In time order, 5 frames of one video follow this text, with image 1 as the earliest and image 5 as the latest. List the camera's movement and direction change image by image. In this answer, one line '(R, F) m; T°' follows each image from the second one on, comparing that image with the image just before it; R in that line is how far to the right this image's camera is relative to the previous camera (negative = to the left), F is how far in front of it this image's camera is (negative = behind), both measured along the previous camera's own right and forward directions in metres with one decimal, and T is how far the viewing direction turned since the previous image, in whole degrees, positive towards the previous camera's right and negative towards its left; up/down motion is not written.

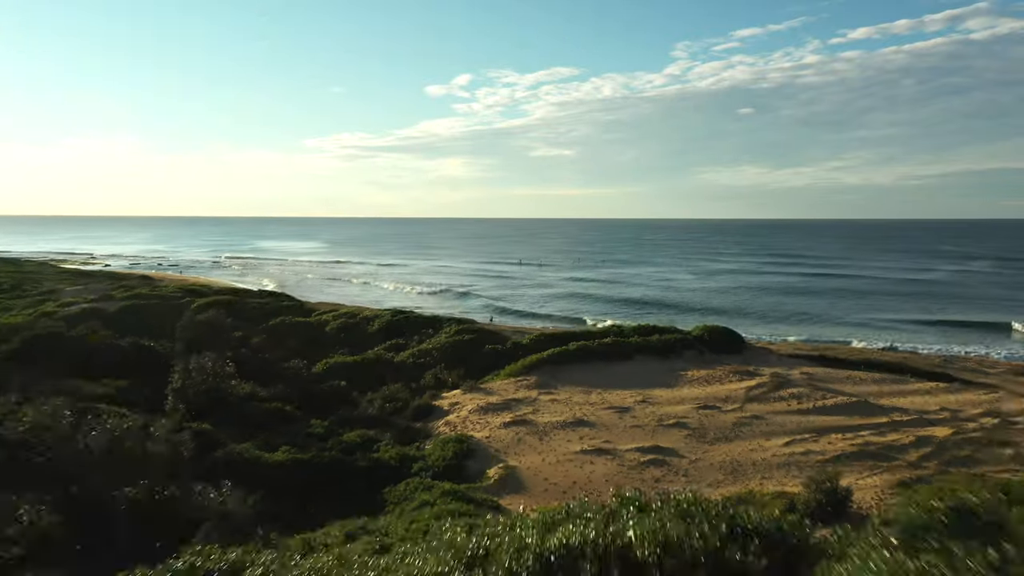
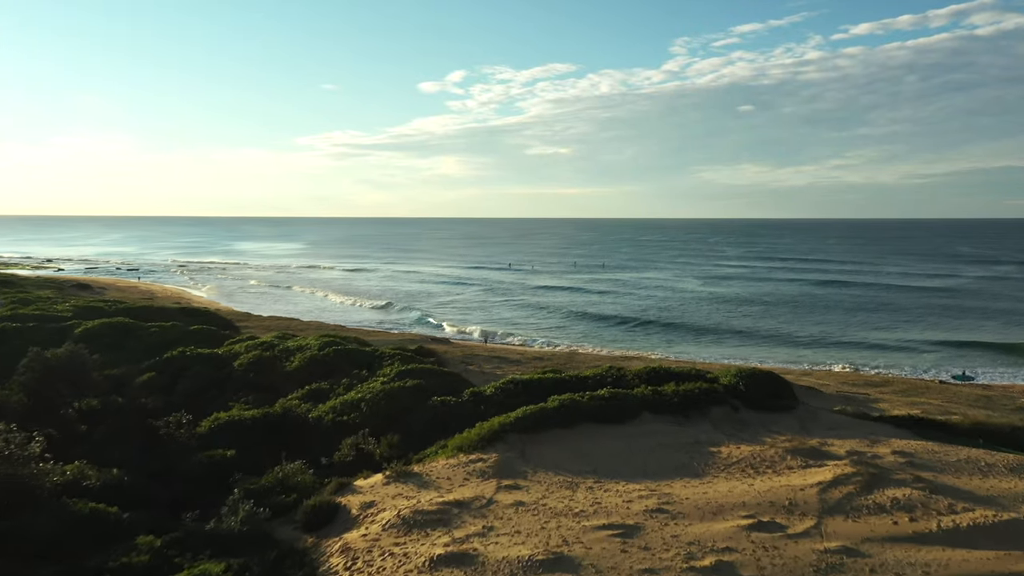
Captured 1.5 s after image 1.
(+1.2, +7.6) m; 0°
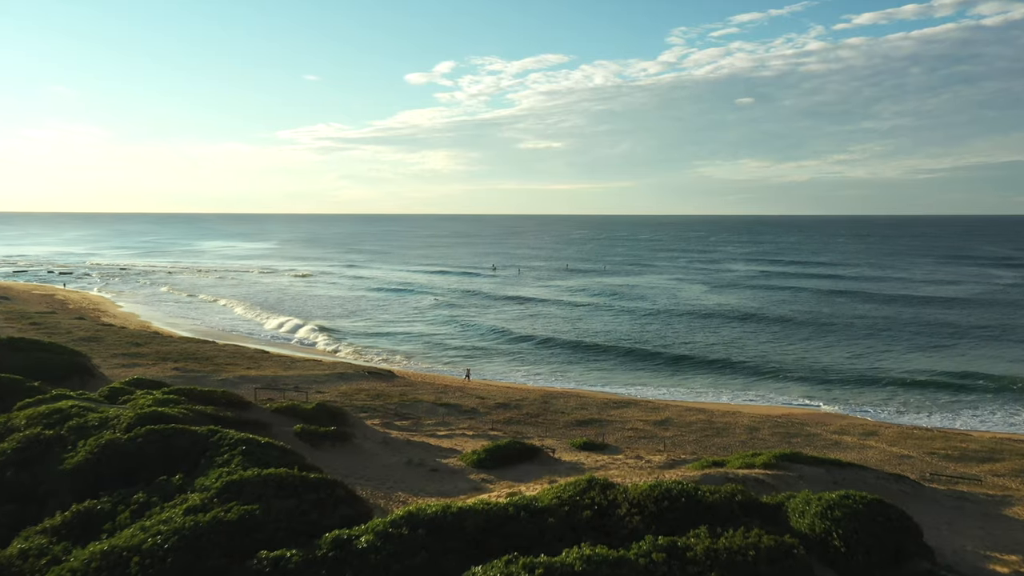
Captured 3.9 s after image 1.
(+1.7, +8.9) m; 0°
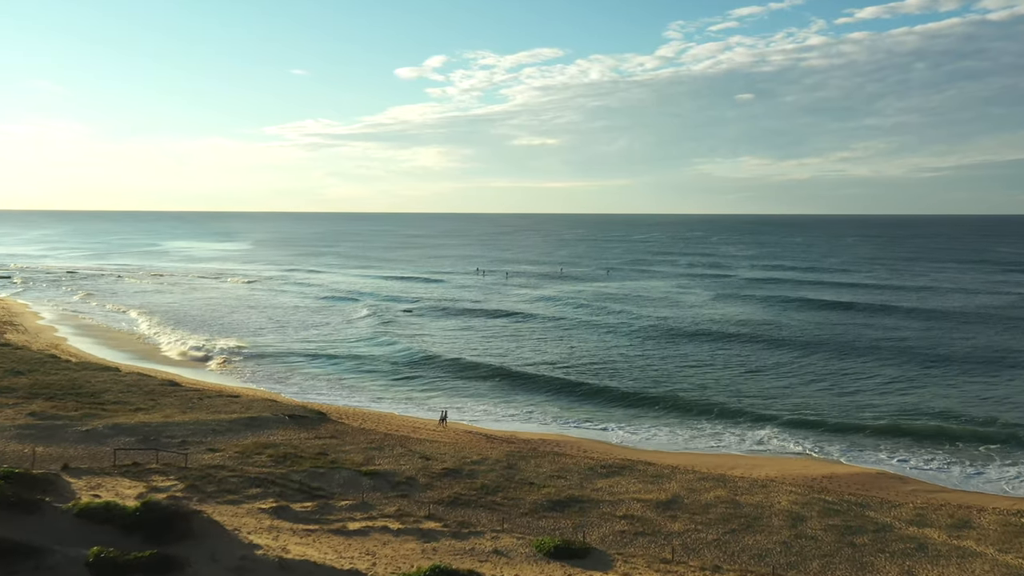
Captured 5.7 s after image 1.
(+1.4, +6.7) m; 0°
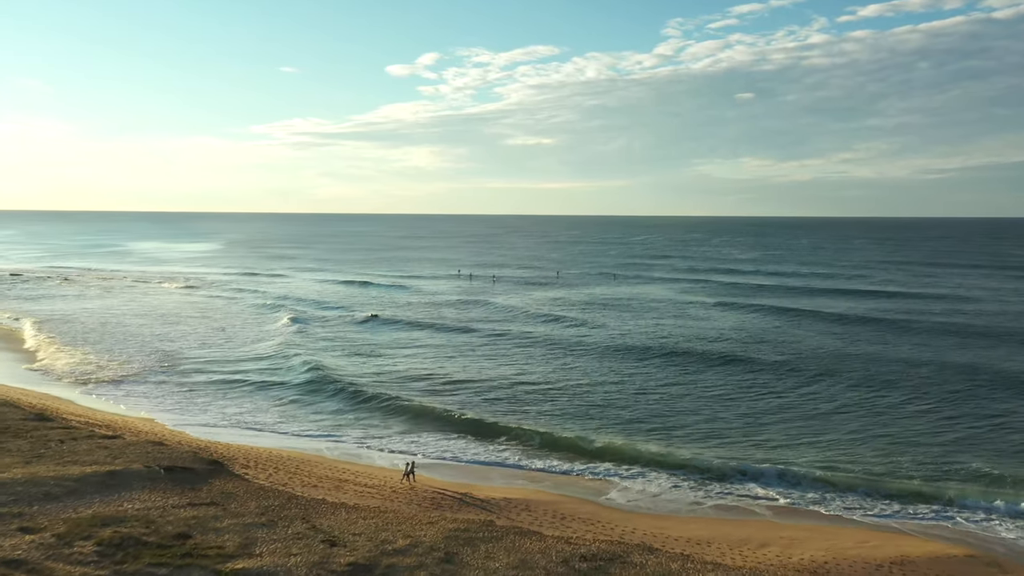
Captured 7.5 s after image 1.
(+1.3, +6.1) m; 0°
